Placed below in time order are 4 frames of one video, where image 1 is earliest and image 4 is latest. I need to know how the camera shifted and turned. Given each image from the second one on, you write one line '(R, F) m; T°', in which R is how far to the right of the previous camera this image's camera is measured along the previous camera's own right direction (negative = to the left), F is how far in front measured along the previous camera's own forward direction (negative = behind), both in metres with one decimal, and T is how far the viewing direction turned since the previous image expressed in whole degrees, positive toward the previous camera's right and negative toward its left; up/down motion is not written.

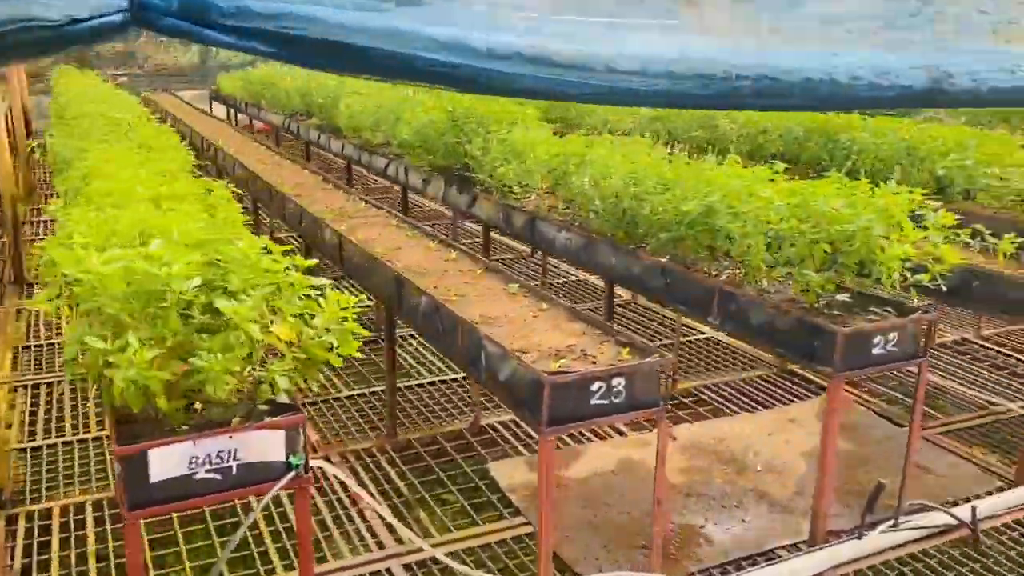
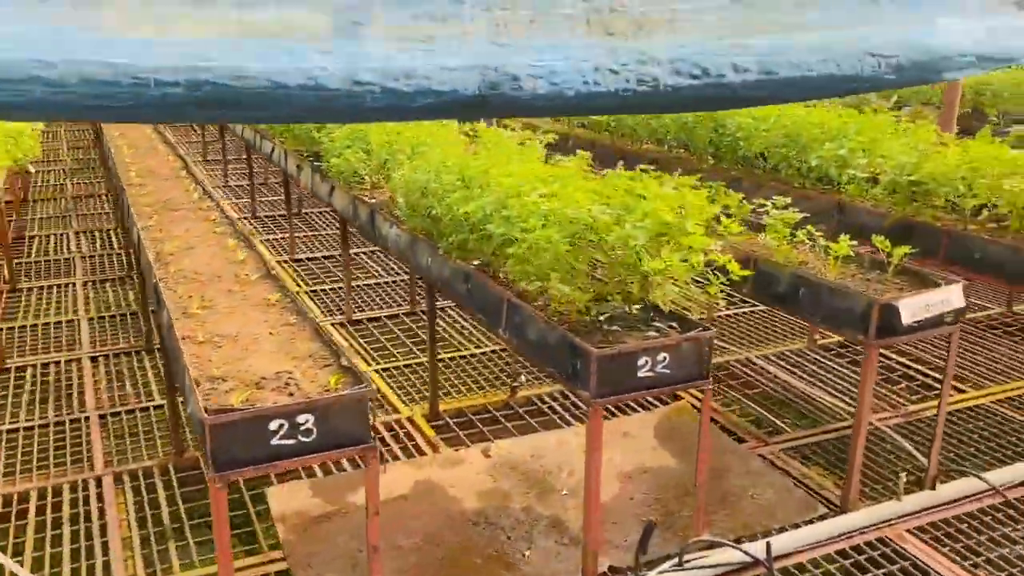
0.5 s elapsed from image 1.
(+1.1, +0.4) m; 0°
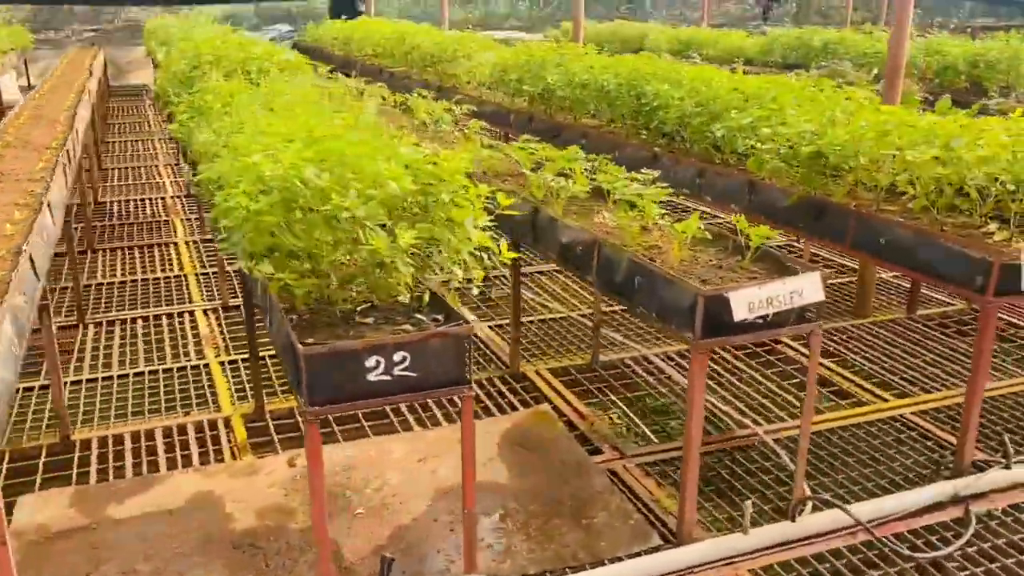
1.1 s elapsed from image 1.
(+1.1, +0.7) m; -3°
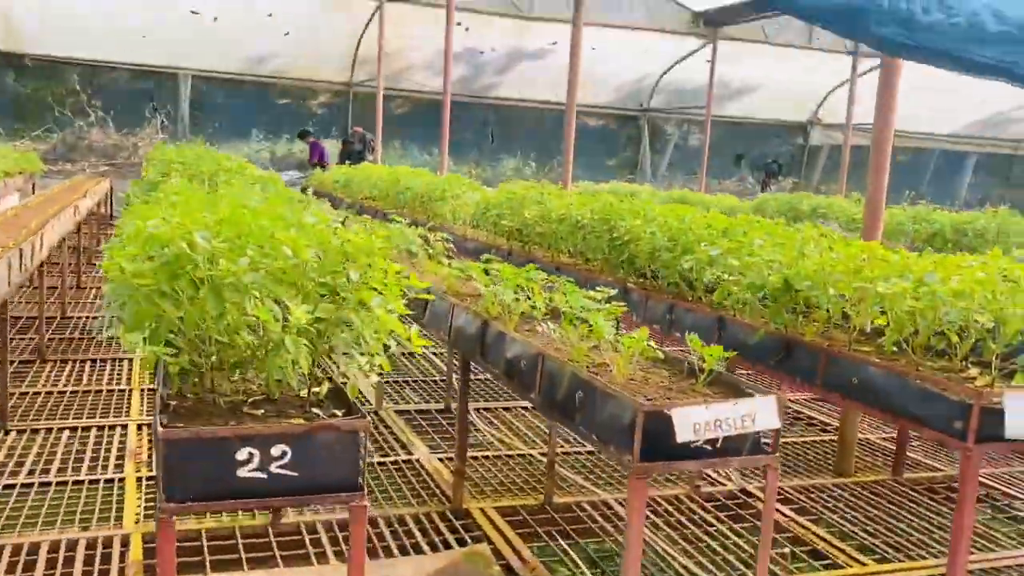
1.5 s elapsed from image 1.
(+0.3, +0.3) m; 0°
